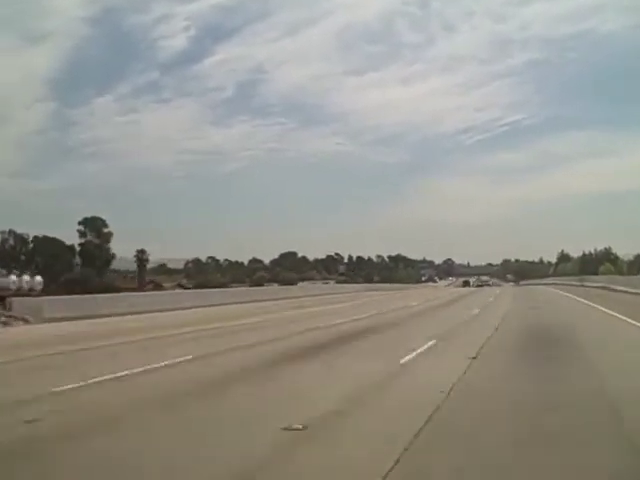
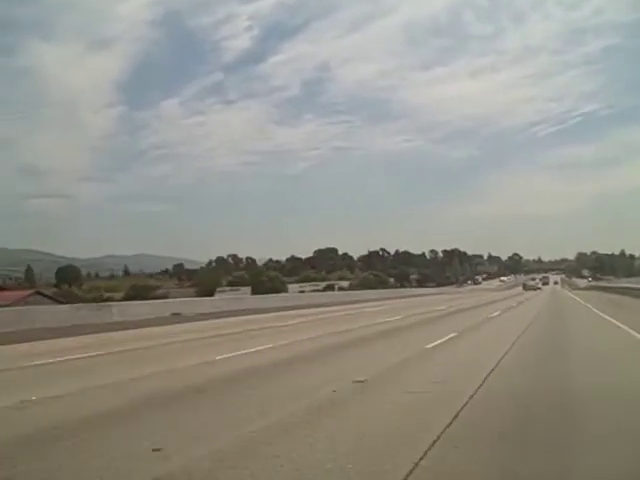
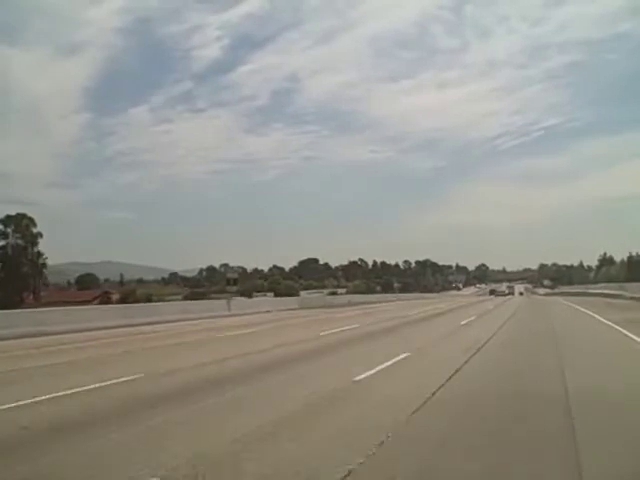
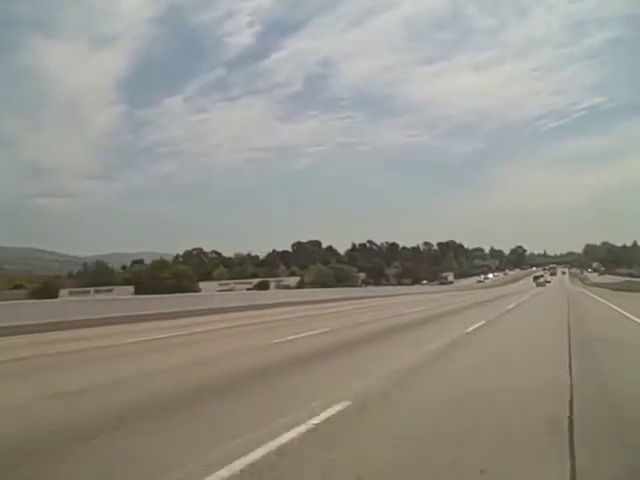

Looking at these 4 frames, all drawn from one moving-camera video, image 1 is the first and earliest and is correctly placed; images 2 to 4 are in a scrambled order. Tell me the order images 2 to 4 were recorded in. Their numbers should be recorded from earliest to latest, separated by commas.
3, 2, 4
